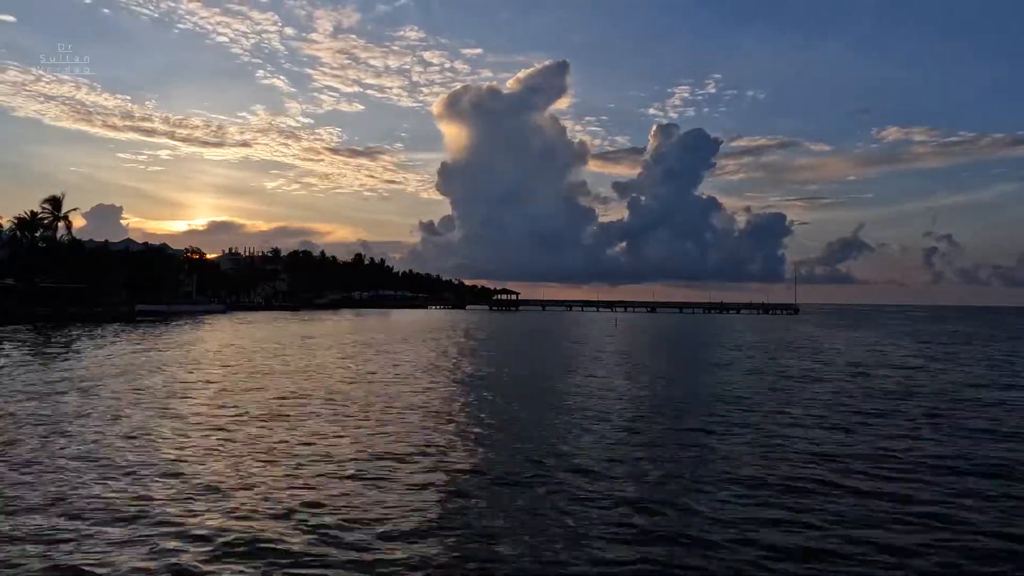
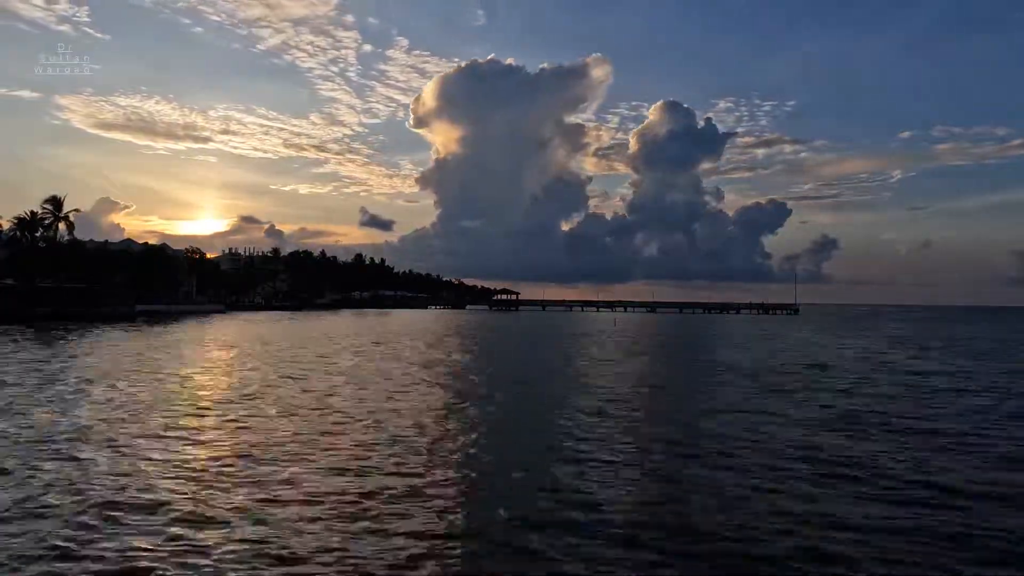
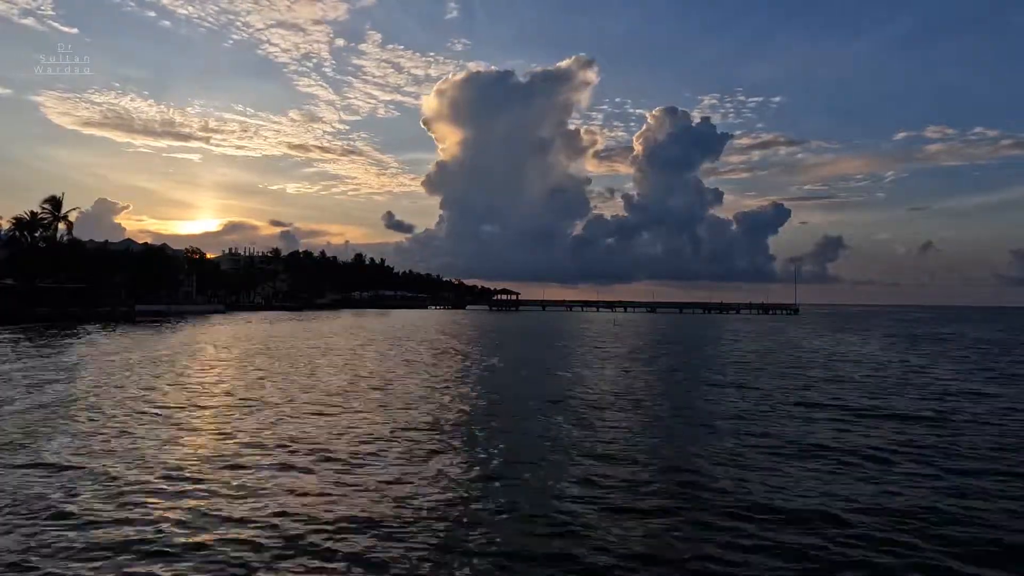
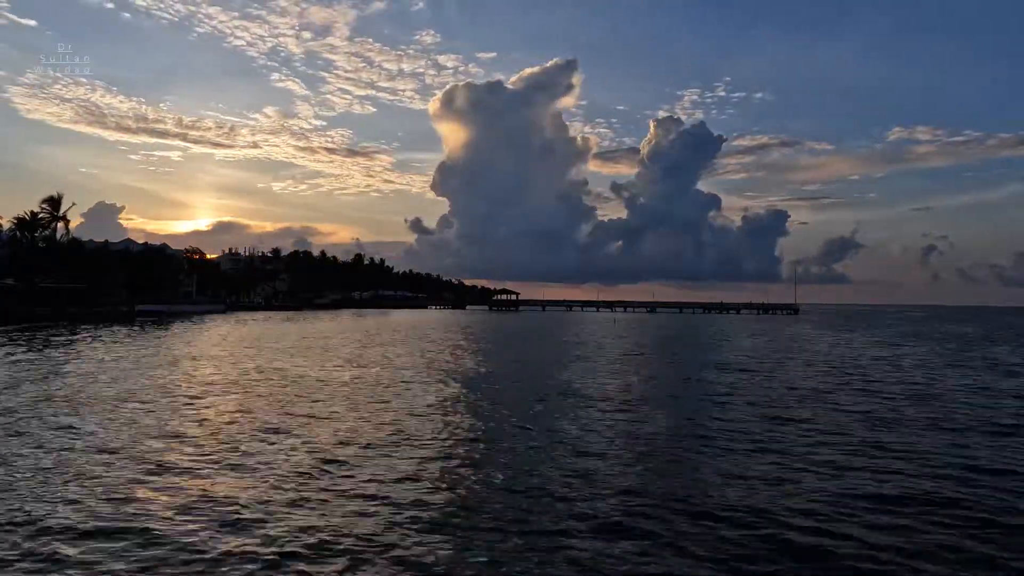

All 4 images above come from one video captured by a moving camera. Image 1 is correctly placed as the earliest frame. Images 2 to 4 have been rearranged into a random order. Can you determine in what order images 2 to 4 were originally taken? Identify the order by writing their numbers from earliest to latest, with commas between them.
4, 3, 2
